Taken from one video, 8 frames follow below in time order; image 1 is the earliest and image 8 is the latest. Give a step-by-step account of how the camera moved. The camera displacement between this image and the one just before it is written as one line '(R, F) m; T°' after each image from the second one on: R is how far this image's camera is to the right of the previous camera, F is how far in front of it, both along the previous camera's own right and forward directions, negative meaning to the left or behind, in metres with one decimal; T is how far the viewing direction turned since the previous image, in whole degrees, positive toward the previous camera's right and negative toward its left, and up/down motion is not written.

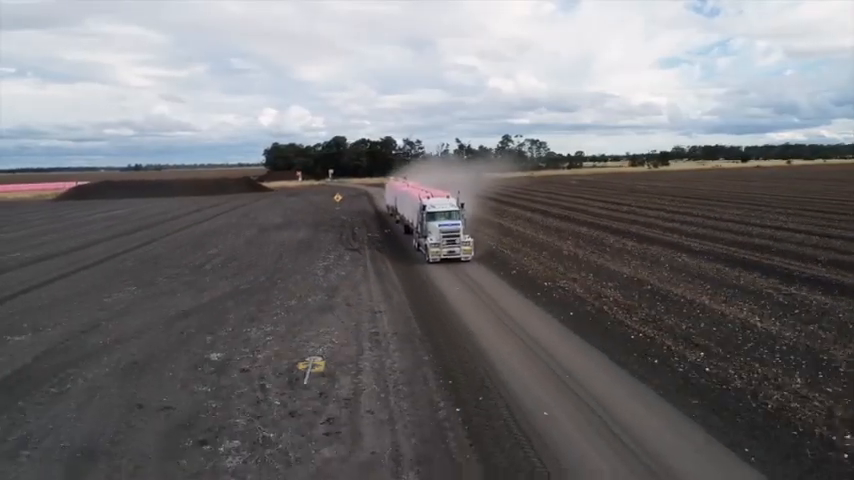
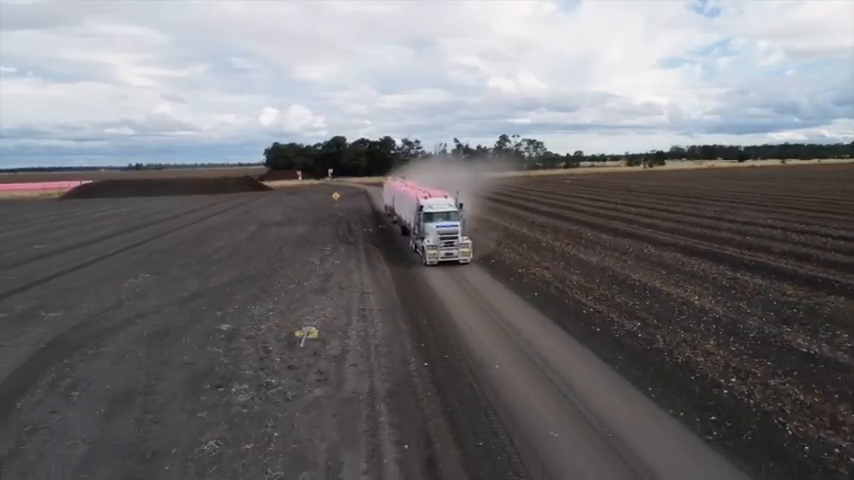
(+0.5, -2.5) m; 0°
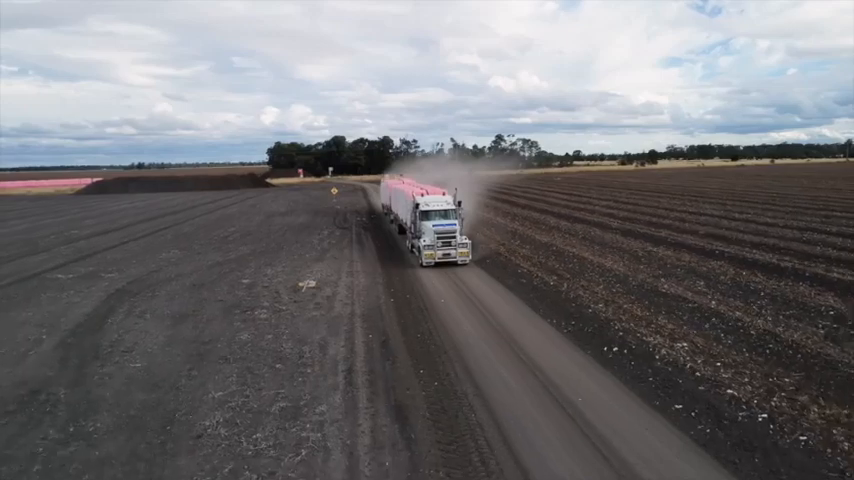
(+0.9, -5.5) m; 0°
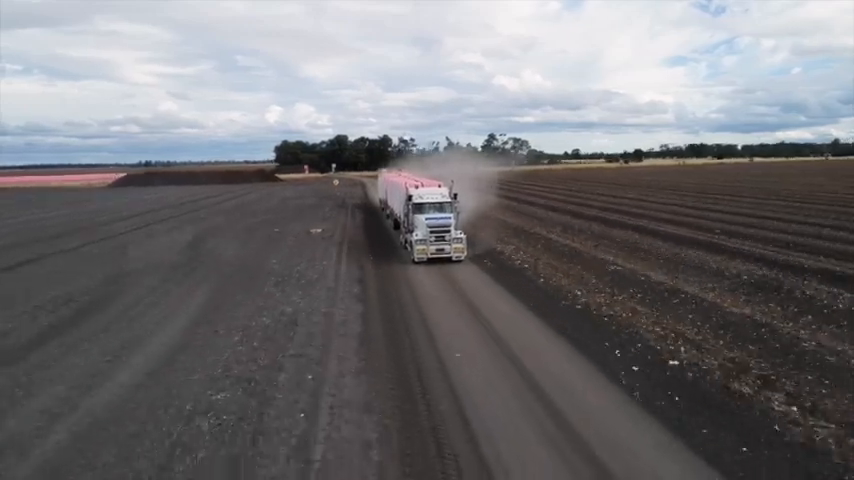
(+1.9, -12.6) m; 0°
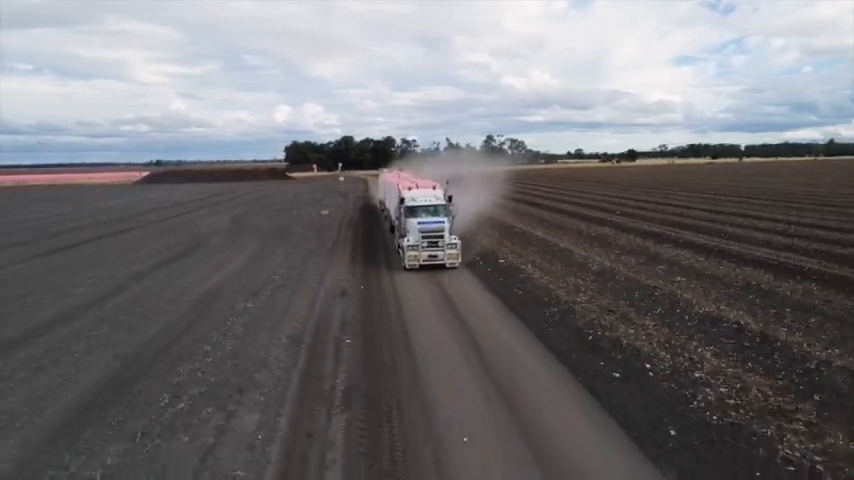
(+1.7, -11.1) m; -1°
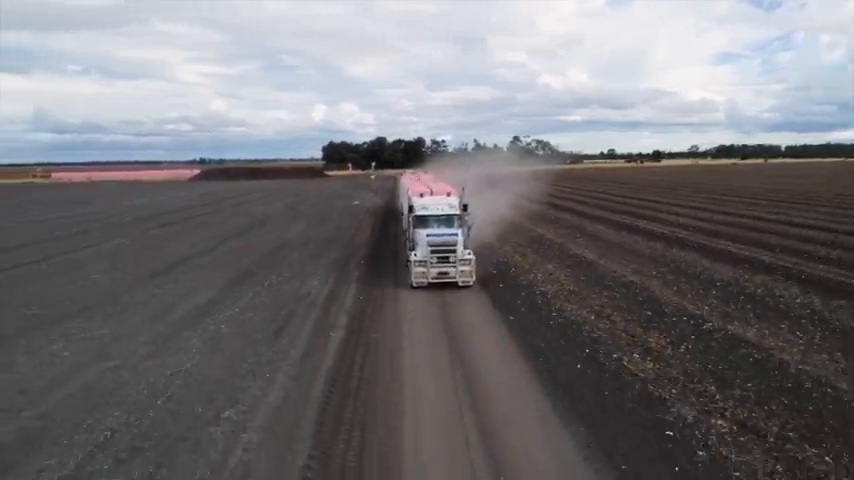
(+1.7, -9.5) m; -3°
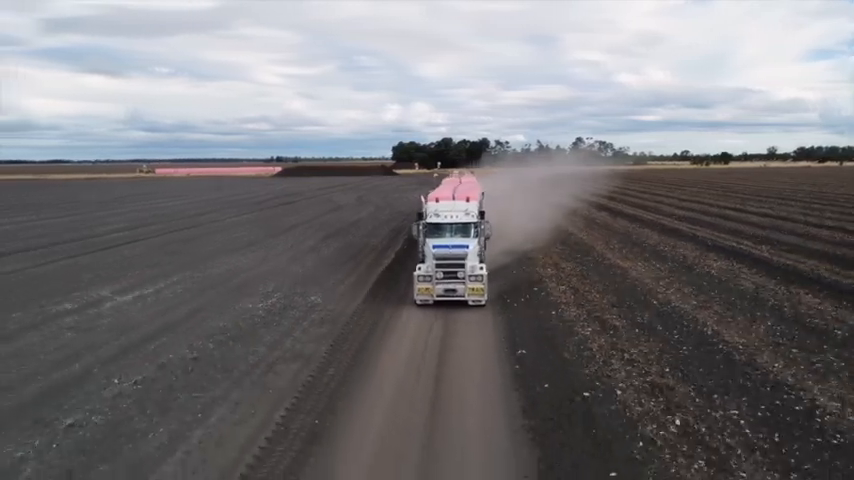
(+1.8, -9.5) m; -6°
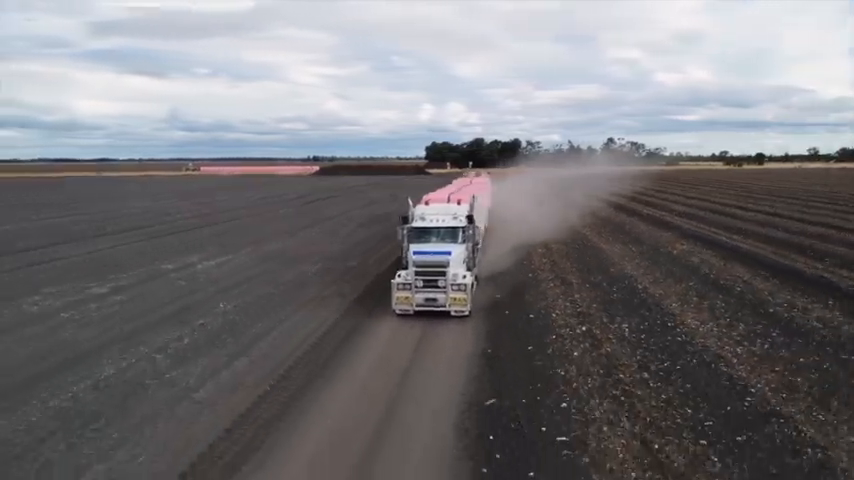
(+0.7, -5.0) m; -3°
